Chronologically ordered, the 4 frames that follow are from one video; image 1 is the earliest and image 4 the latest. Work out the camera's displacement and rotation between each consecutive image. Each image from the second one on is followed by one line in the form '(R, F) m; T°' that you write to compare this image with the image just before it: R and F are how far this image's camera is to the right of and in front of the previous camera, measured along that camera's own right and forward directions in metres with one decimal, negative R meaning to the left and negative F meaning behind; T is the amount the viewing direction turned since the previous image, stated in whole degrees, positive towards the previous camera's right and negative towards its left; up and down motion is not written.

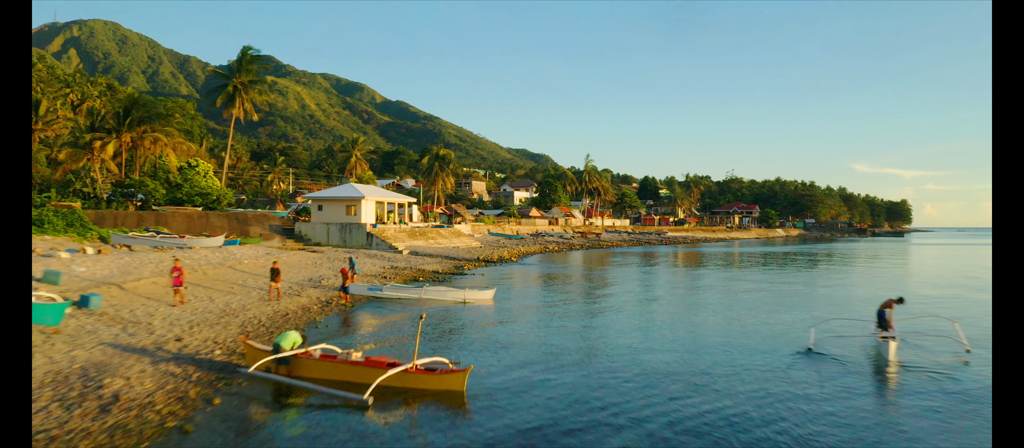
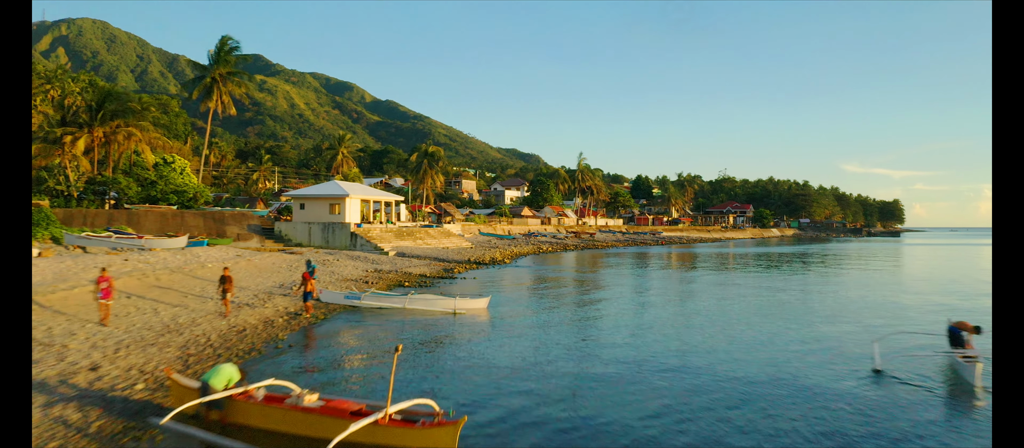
(-0.2, +1.8) m; +1°
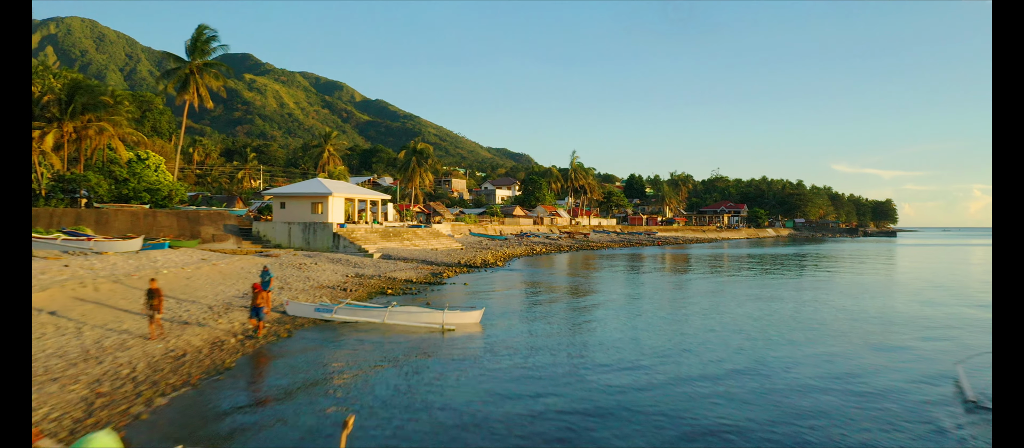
(-0.1, +1.8) m; +1°
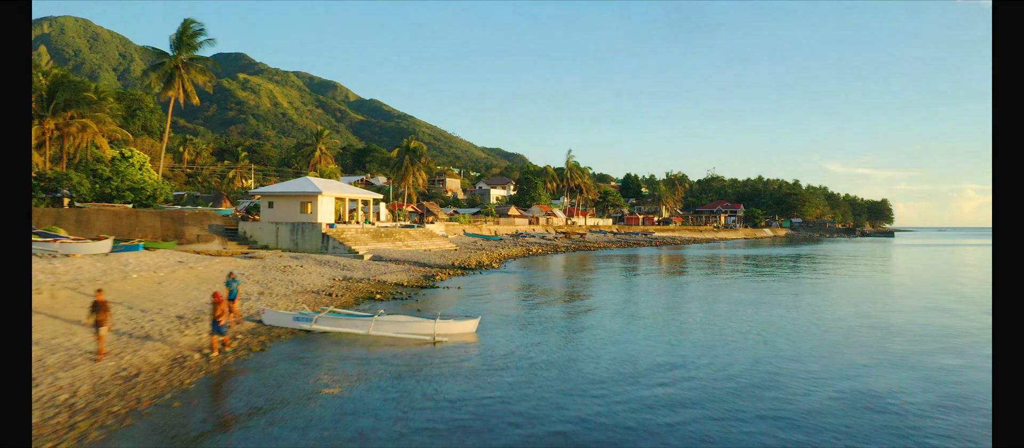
(-0.1, +1.0) m; +1°
